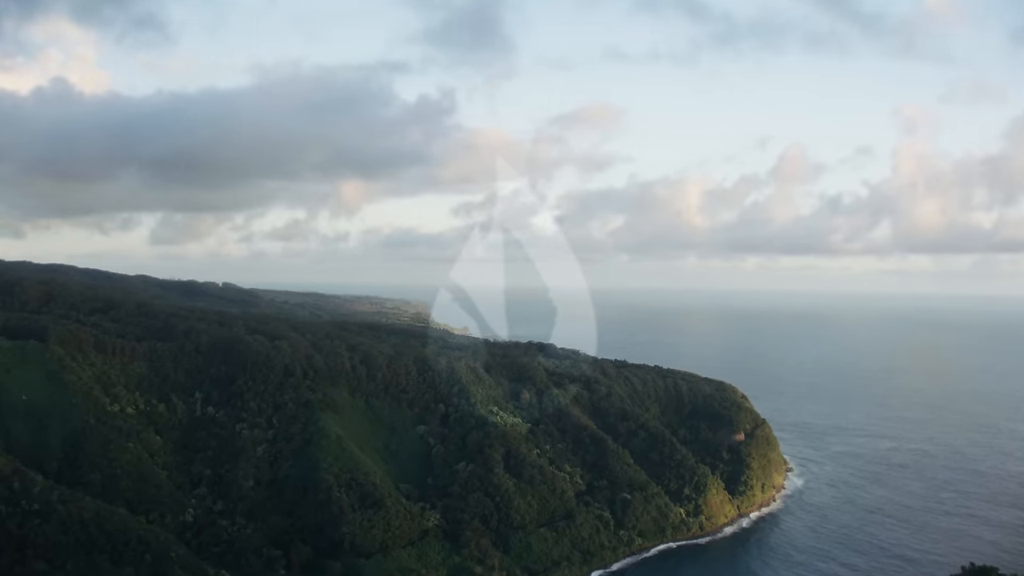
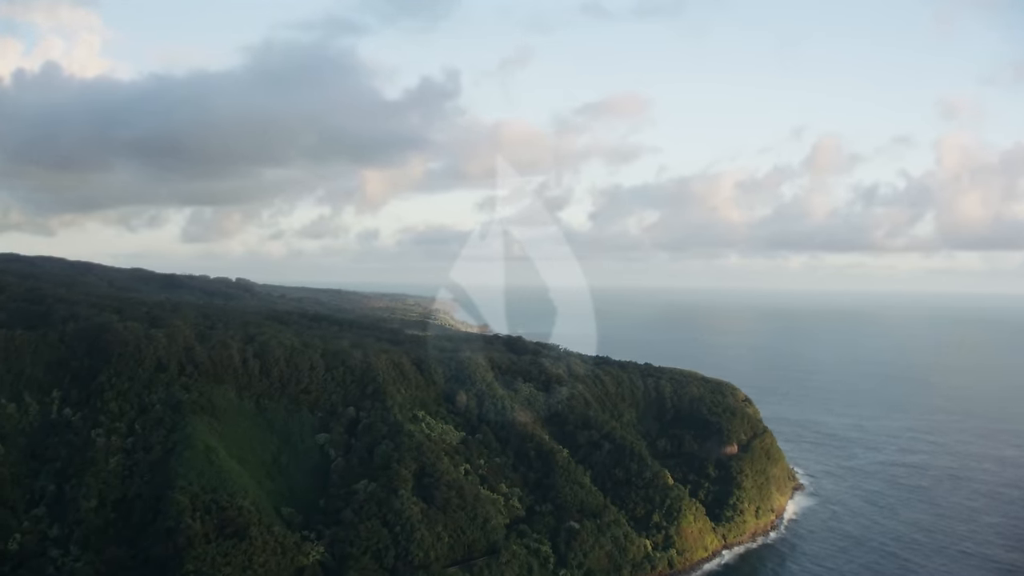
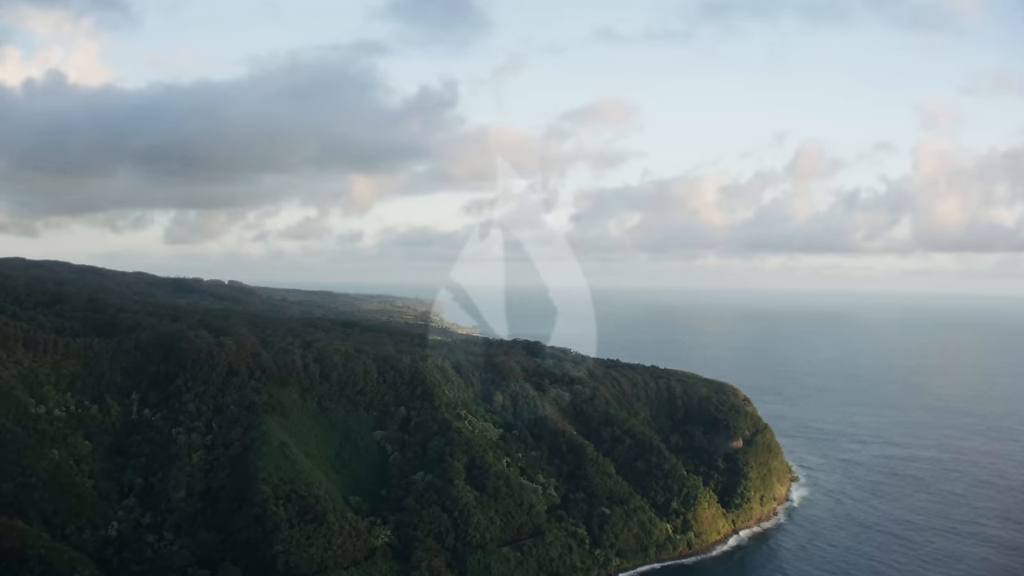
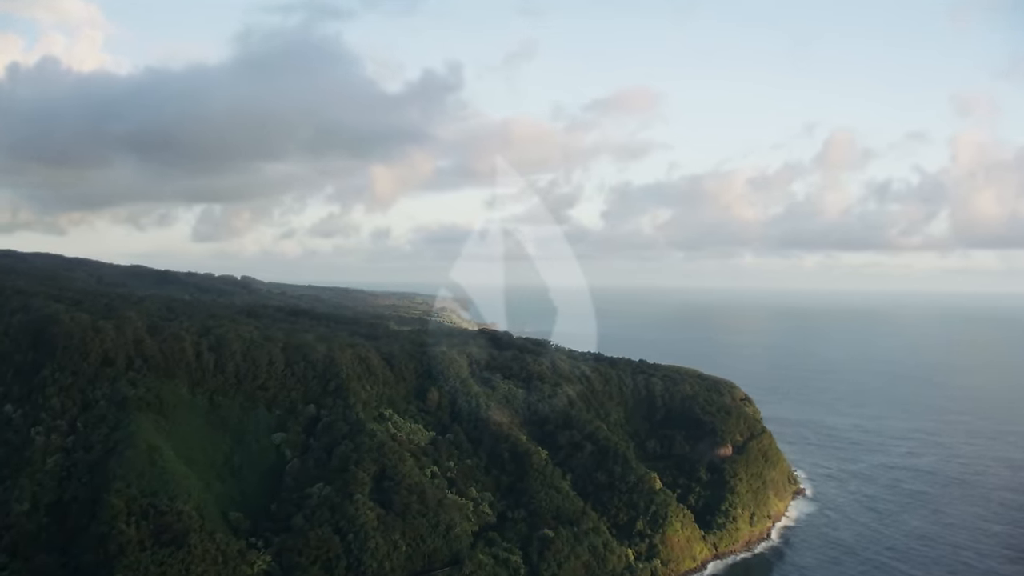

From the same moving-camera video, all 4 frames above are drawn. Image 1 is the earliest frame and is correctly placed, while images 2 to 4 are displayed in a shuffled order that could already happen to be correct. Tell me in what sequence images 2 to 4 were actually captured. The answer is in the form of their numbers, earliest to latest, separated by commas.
3, 2, 4
